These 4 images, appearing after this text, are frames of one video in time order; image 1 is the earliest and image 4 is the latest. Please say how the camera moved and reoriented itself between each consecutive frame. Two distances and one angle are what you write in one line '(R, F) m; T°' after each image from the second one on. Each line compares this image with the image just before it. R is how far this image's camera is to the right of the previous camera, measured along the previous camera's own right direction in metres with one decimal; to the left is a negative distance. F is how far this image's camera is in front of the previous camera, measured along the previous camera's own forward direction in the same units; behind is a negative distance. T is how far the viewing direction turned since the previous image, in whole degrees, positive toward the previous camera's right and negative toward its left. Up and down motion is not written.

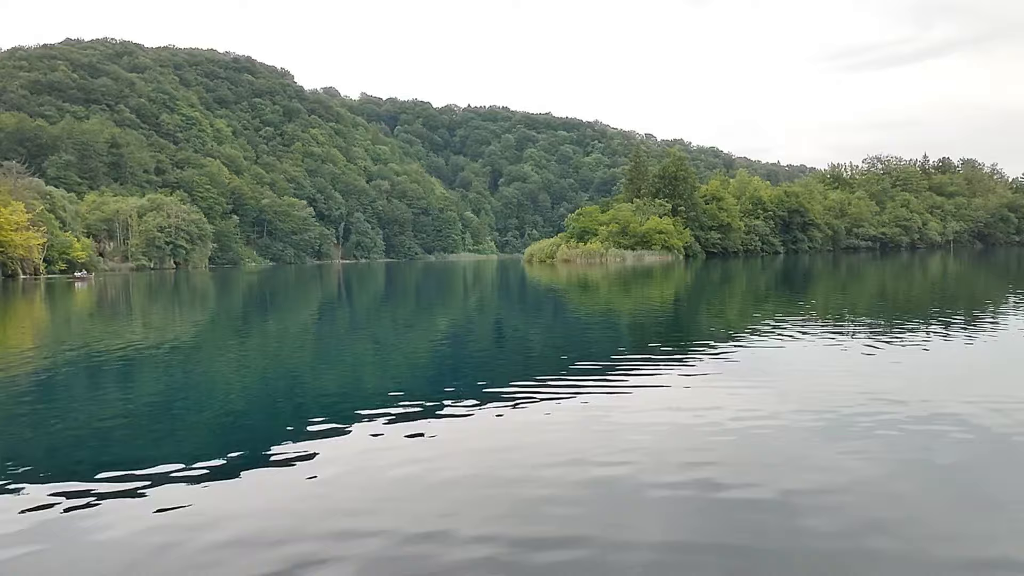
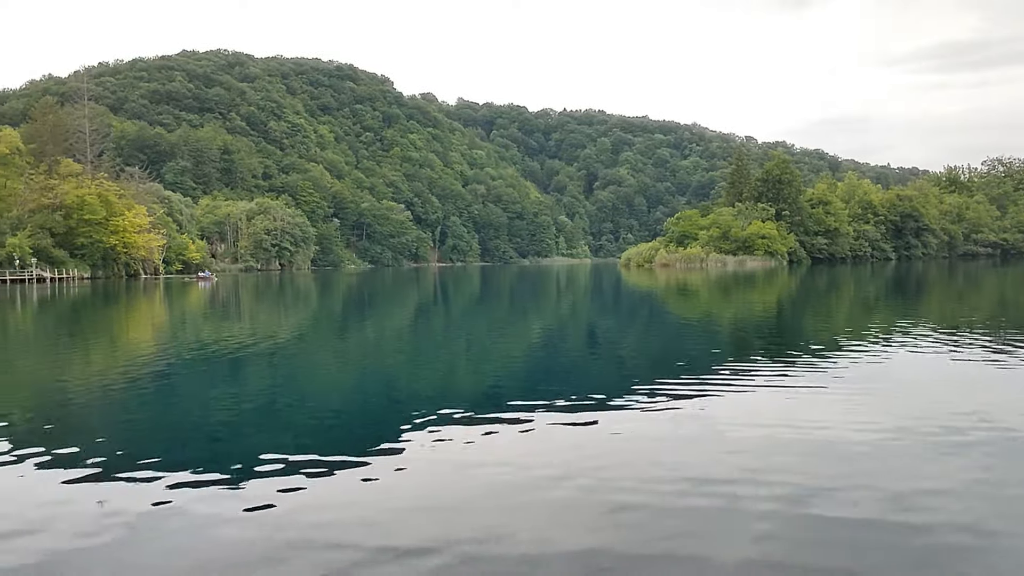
(-0.5, 0.0) m; -6°
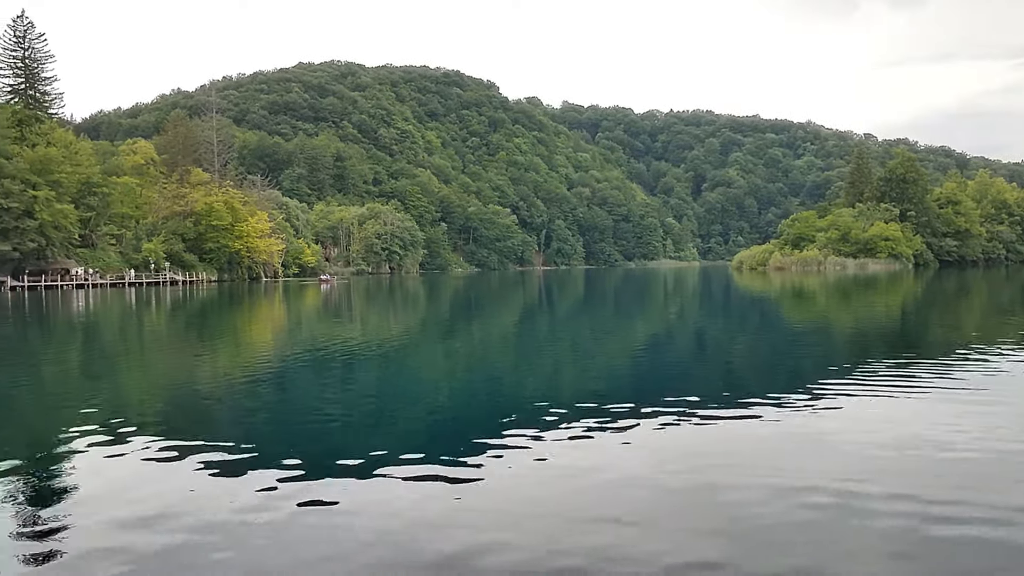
(-0.5, 0.0) m; -7°
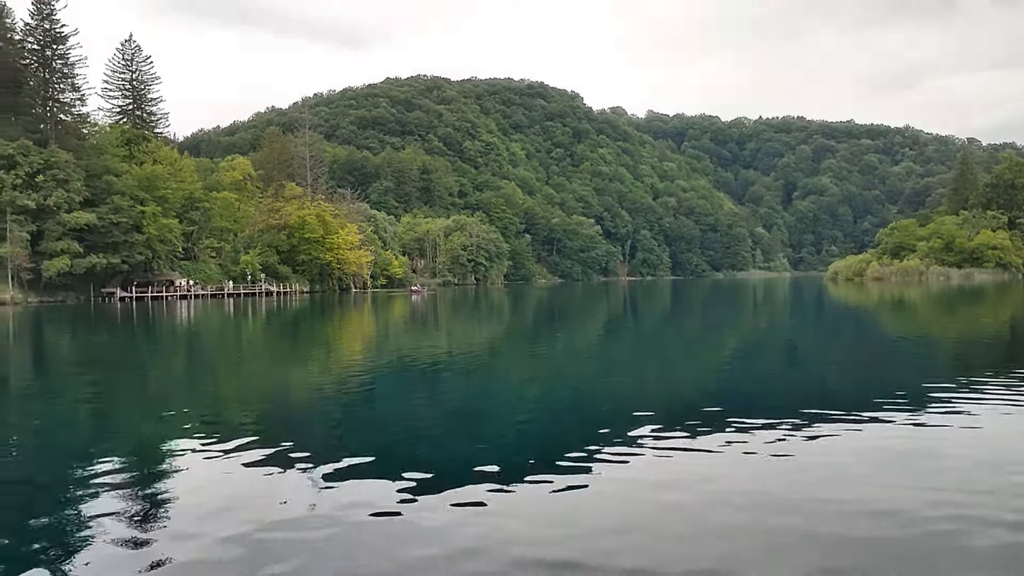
(-0.2, +0.1) m; -6°
